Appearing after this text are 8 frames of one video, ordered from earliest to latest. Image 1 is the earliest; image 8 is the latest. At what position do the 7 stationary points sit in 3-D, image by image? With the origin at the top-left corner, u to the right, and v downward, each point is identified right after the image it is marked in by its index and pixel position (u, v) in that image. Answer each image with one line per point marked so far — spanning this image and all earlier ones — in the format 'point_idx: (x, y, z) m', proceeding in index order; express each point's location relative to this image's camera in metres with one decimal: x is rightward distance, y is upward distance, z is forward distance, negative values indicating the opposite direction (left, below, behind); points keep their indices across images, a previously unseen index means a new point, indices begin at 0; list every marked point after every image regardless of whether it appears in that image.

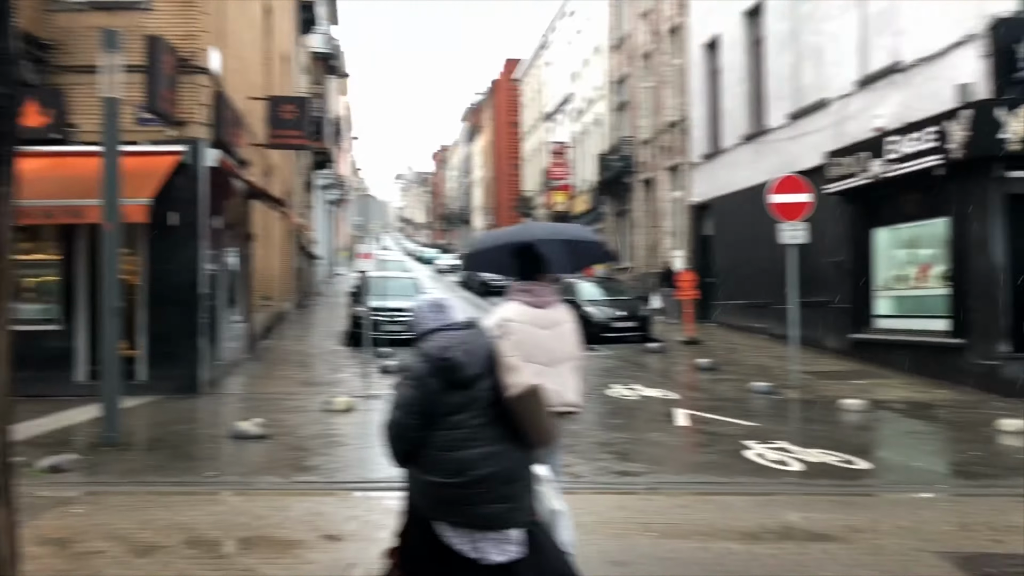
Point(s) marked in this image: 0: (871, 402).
0: (+4.4, -1.4, +11.6) m
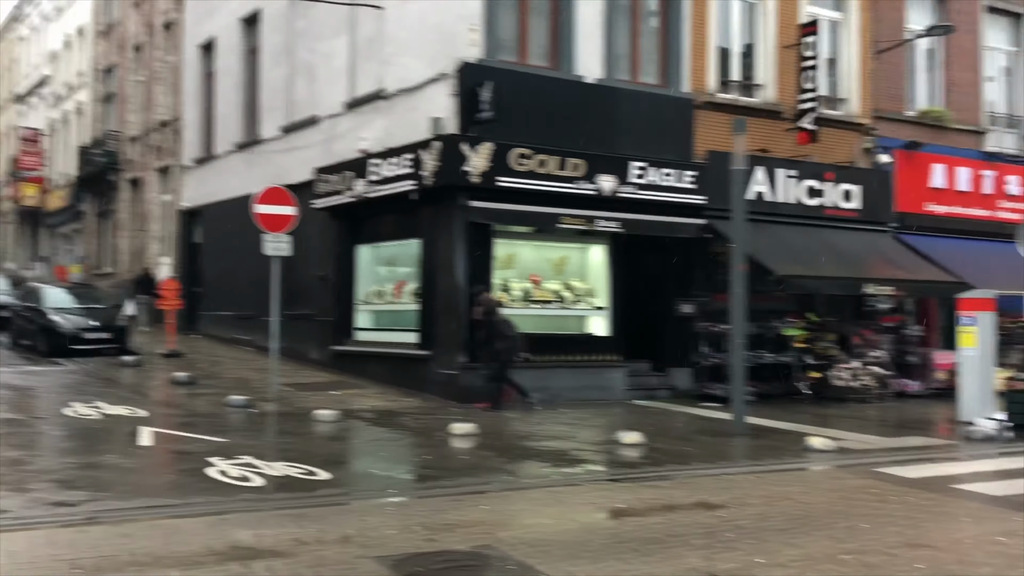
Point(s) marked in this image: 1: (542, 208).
0: (-2.2, -1.6, +12.0) m
1: (+0.4, +1.2, +13.5) m
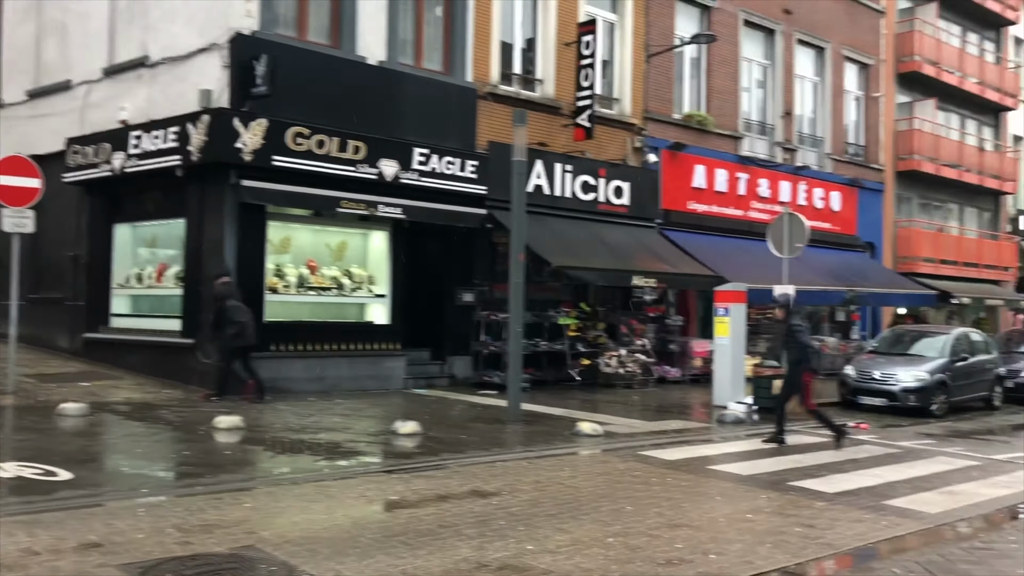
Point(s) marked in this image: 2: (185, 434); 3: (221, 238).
0: (-4.9, -1.4, +10.9) m
1: (-2.7, +1.4, +13.0) m
2: (-3.5, -1.6, +9.8) m
3: (-3.9, +0.7, +12.4) m
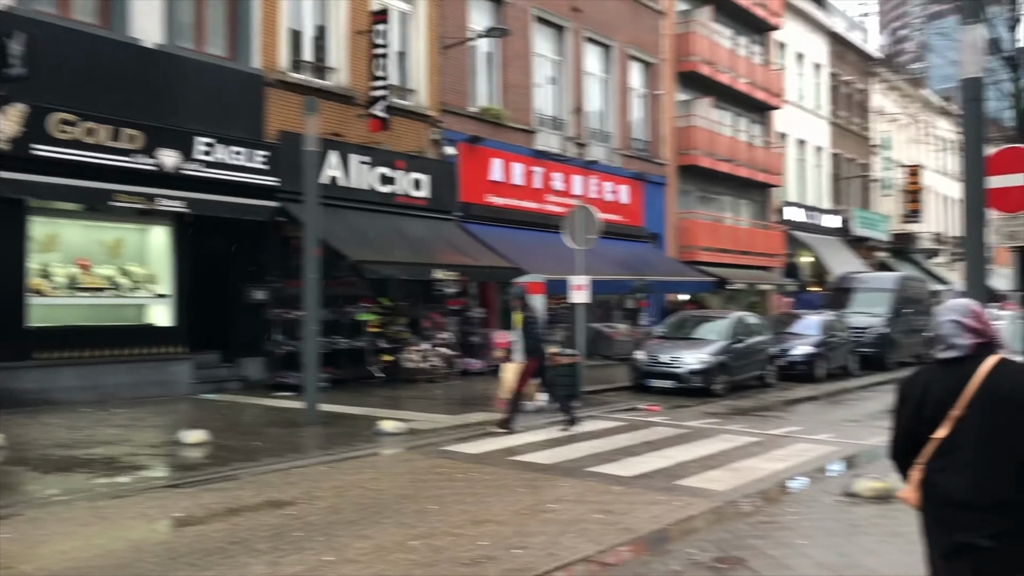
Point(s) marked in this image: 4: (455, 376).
0: (-7.1, -1.5, +9.4) m
1: (-5.5, +1.4, +11.9) m
2: (-5.4, -1.6, +8.6) m
3: (-6.5, +0.6, +11.1) m
4: (-1.0, -1.6, +16.7) m
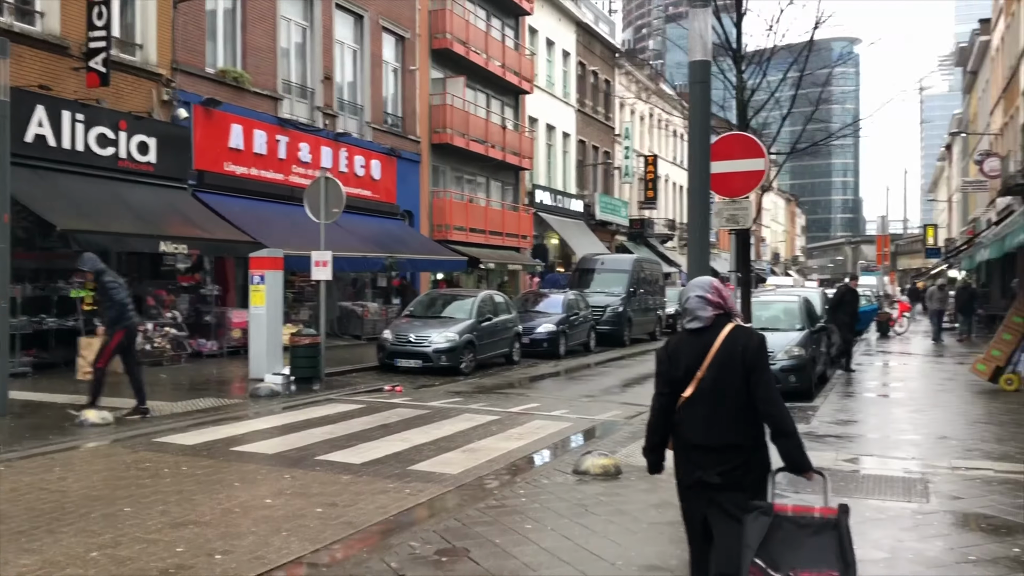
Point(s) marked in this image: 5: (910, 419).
0: (-9.5, -1.2, +6.8) m
1: (-8.5, +1.7, +9.6) m
2: (-7.6, -1.3, +6.5) m
3: (-9.2, +1.0, +8.5) m
4: (-5.5, -1.2, +15.4) m
5: (+4.1, -1.4, +9.7) m
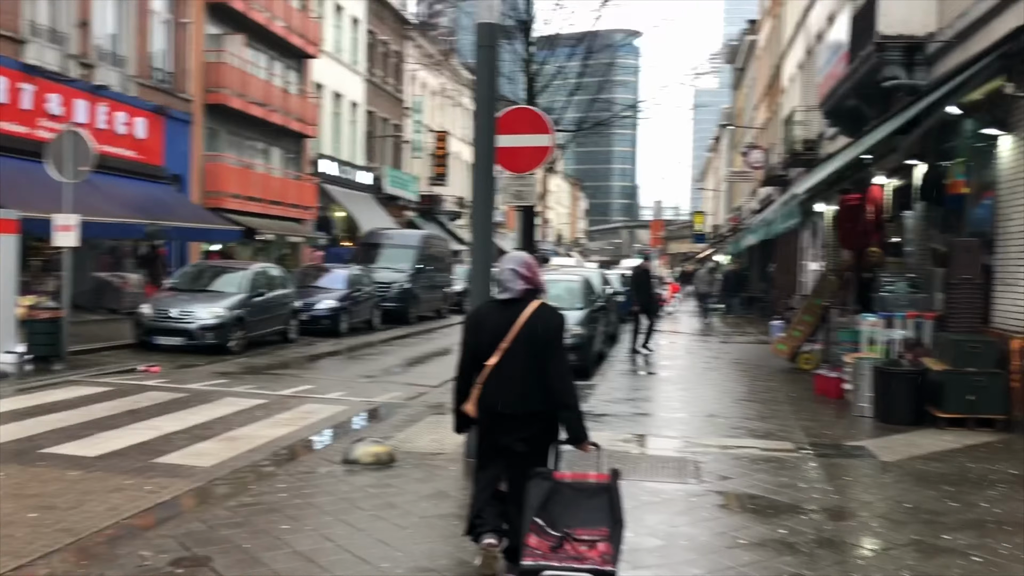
0: (-10.8, -0.8, +4.0) m
1: (-10.4, +2.1, +6.9) m
2: (-9.0, -1.0, +4.1) m
3: (-10.9, +1.4, +5.7) m
4: (-8.9, -0.7, +13.3) m
5: (+1.8, -1.2, +9.9) m
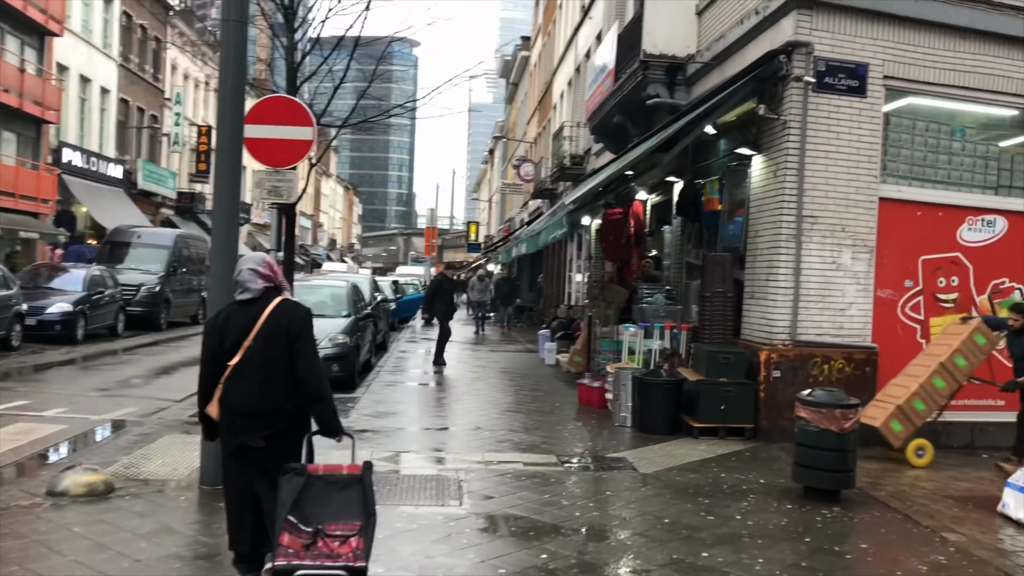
0: (-11.5, -0.6, +0.8) m
1: (-11.8, +2.3, +3.7) m
2: (-9.7, -0.9, +1.3) m
3: (-12.0, +1.5, +2.4) m
4: (-11.8, -0.6, +10.3) m
5: (-0.7, -1.3, +9.5) m
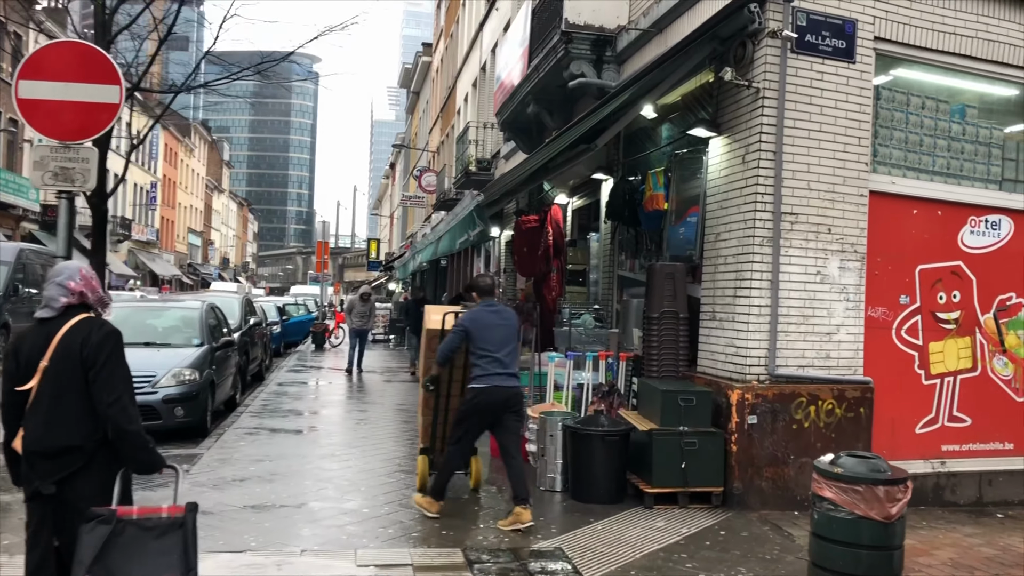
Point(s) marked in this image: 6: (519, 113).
0: (-11.4, -0.6, -2.6) m
1: (-12.0, +2.2, +0.4) m
2: (-9.7, -0.9, -1.9) m
3: (-12.1, +1.5, -1.0) m
4: (-12.7, -0.8, +6.8) m
5: (-1.5, -1.4, +7.2) m
6: (+0.1, +2.3, +12.5) m
